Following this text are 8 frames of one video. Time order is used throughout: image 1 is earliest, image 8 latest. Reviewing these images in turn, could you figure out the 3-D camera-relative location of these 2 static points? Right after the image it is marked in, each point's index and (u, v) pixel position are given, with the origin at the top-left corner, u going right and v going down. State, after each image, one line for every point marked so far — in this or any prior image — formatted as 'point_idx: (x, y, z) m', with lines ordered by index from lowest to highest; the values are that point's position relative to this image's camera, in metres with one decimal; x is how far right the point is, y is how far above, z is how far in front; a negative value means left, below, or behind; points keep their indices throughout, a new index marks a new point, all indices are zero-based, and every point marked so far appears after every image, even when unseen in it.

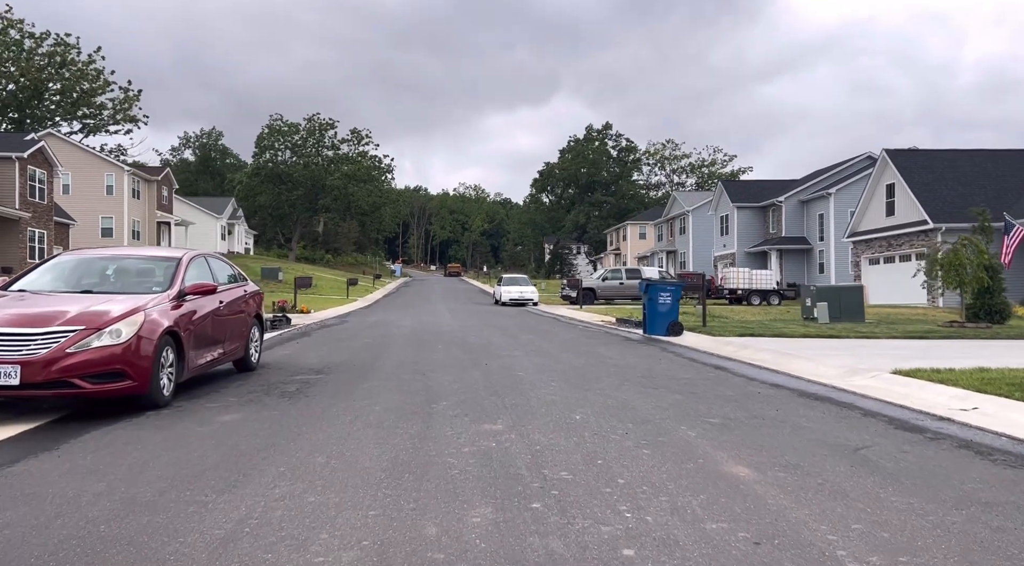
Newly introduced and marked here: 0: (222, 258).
0: (-4.0, +0.3, +10.9) m
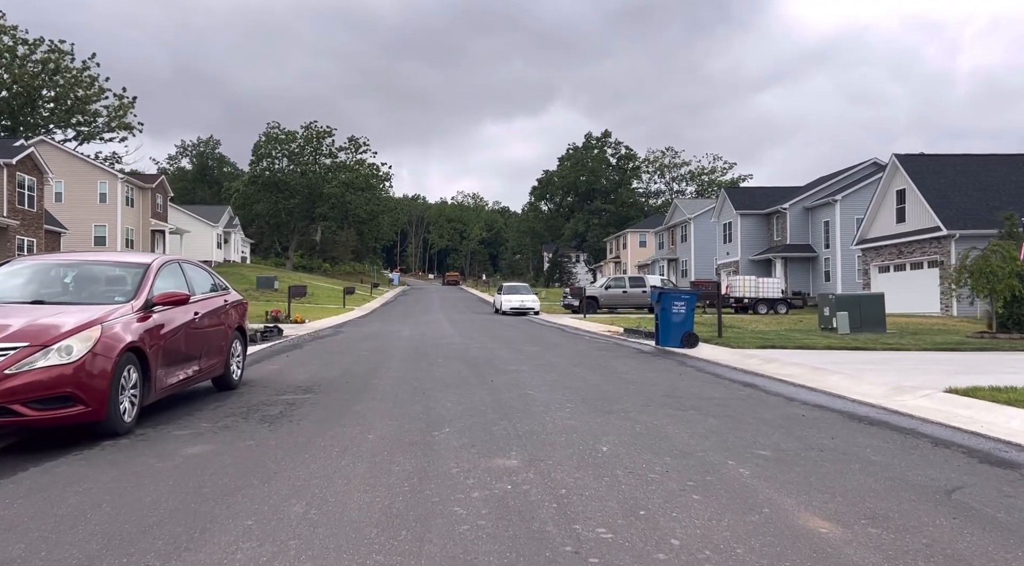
0: (-3.9, +0.2, +9.9) m
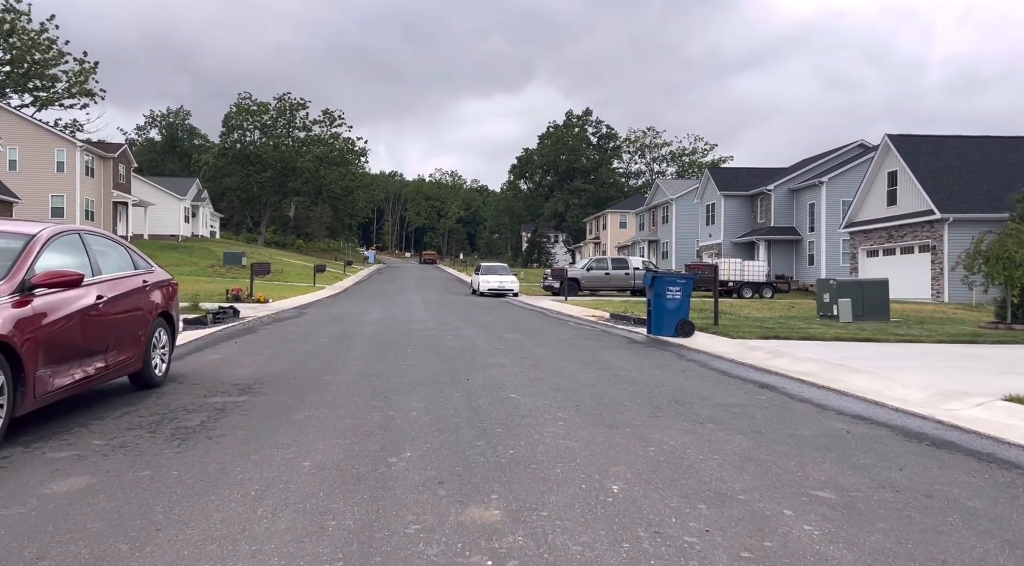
0: (-4.1, +0.5, +8.1) m
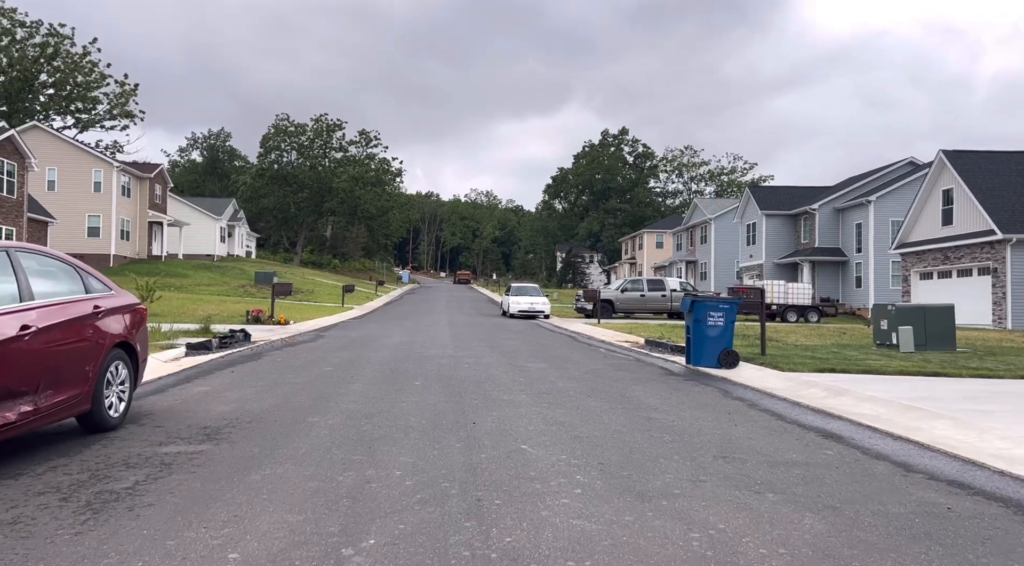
0: (-4.0, +0.2, +6.9) m
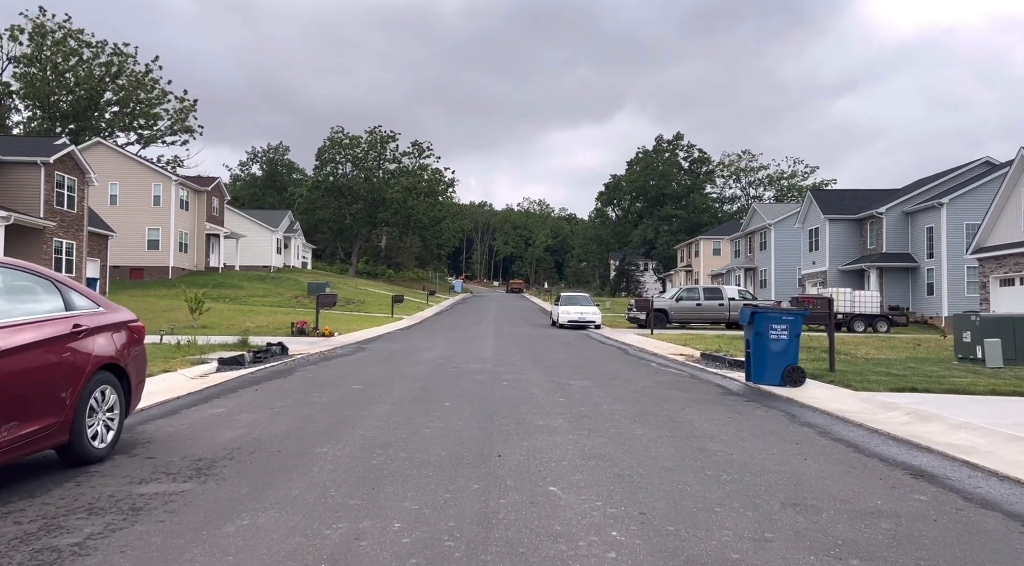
0: (-3.8, +0.1, +6.2) m
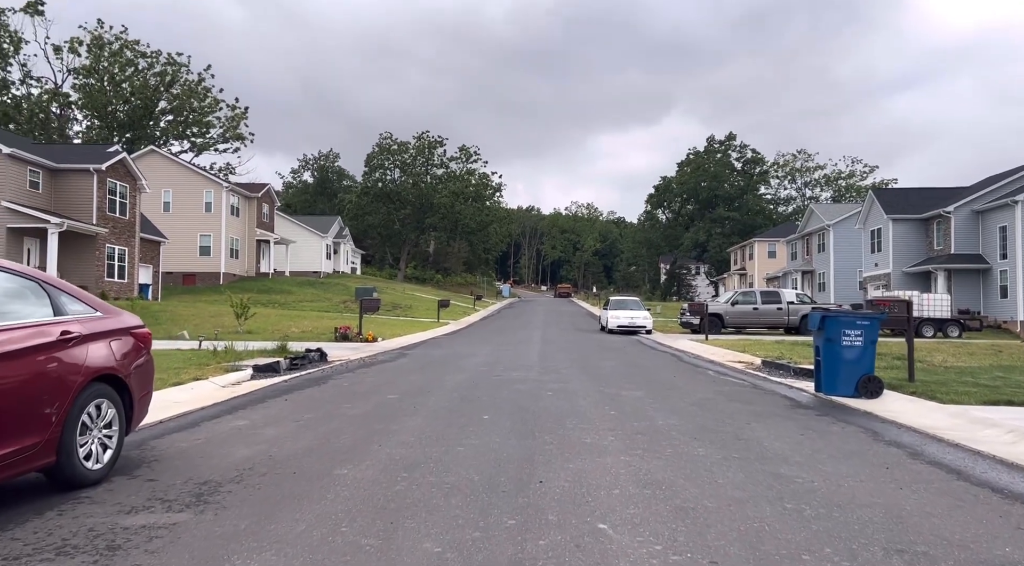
0: (-3.5, +0.1, +5.6) m
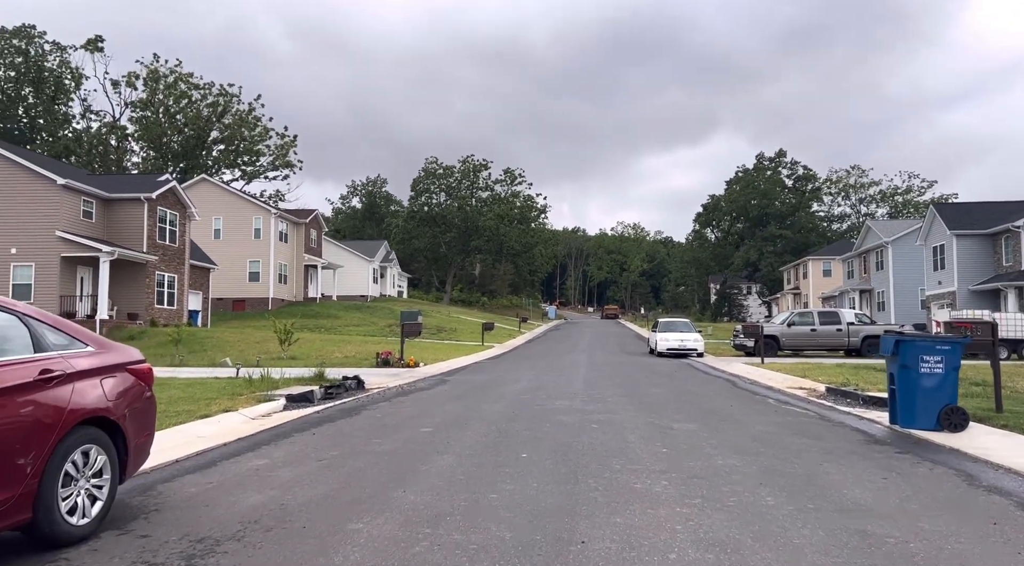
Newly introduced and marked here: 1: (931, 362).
0: (-3.3, -0.1, +5.0) m
1: (+5.5, -1.0, +10.4) m
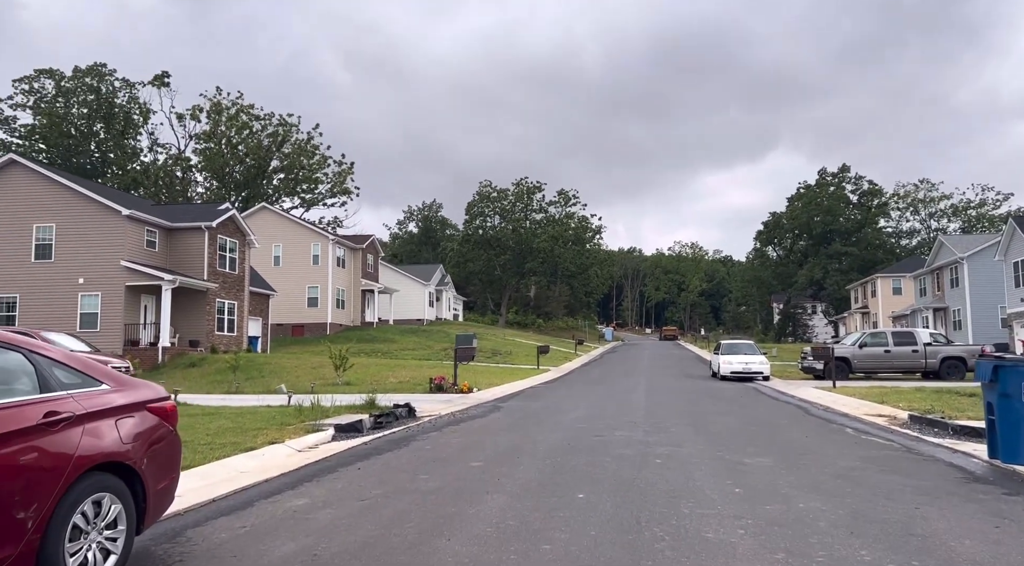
0: (-3.0, -0.3, +4.6) m
1: (+6.2, -1.3, +9.3) m
